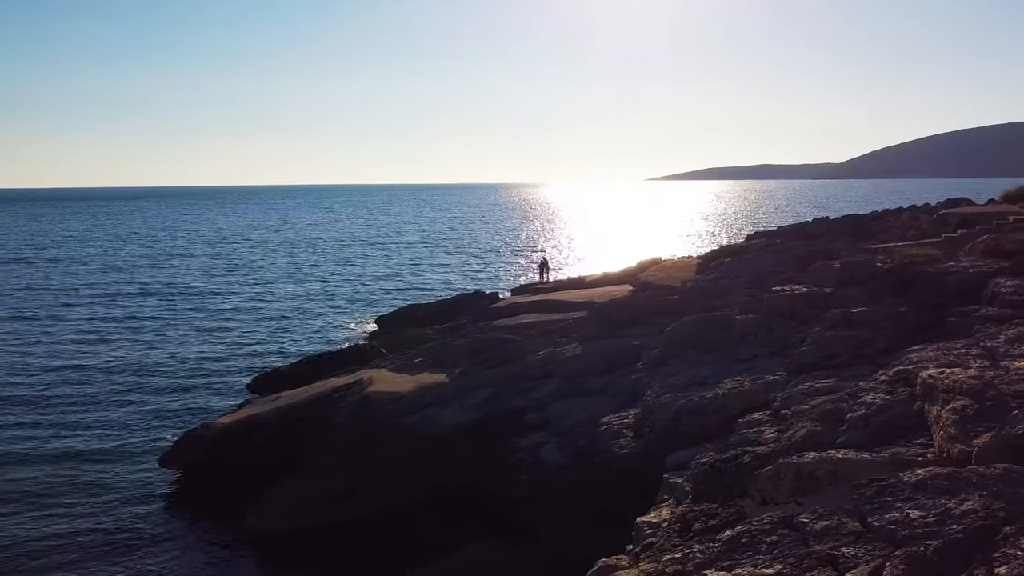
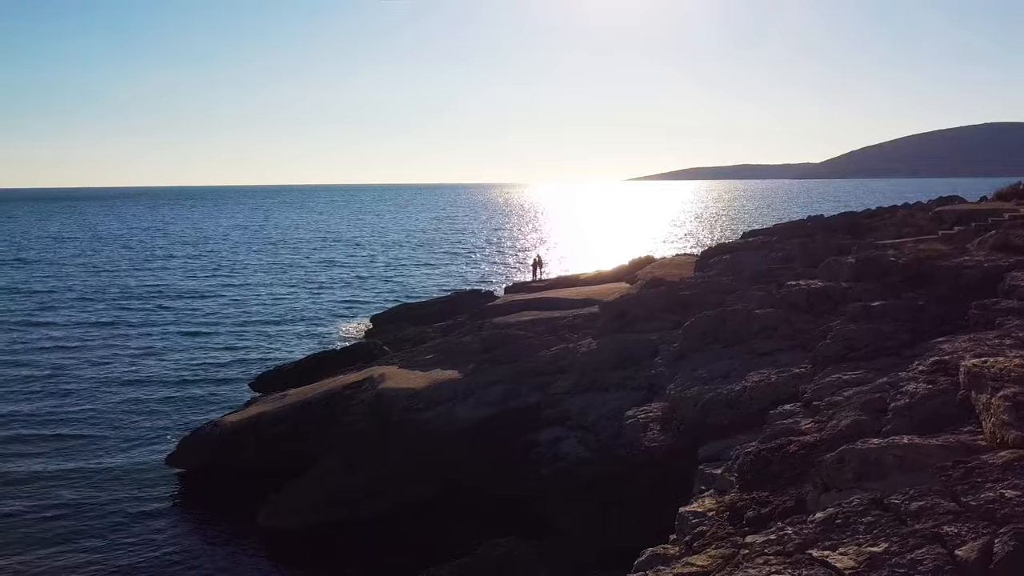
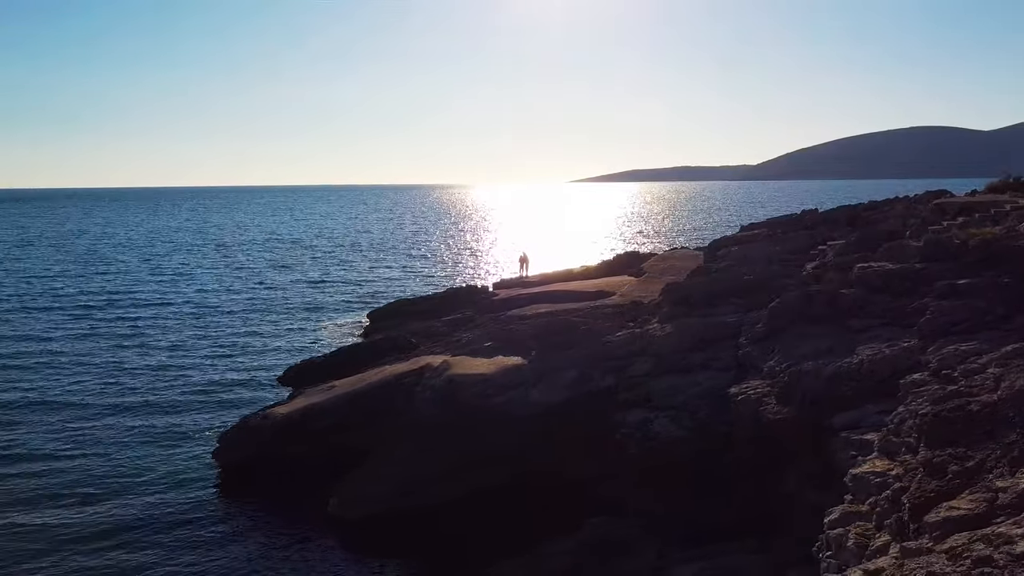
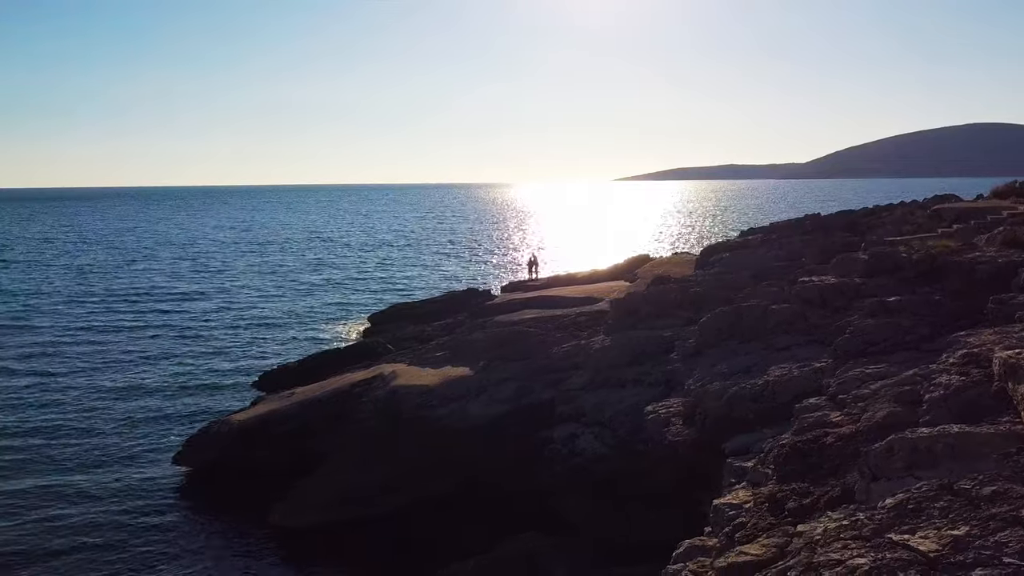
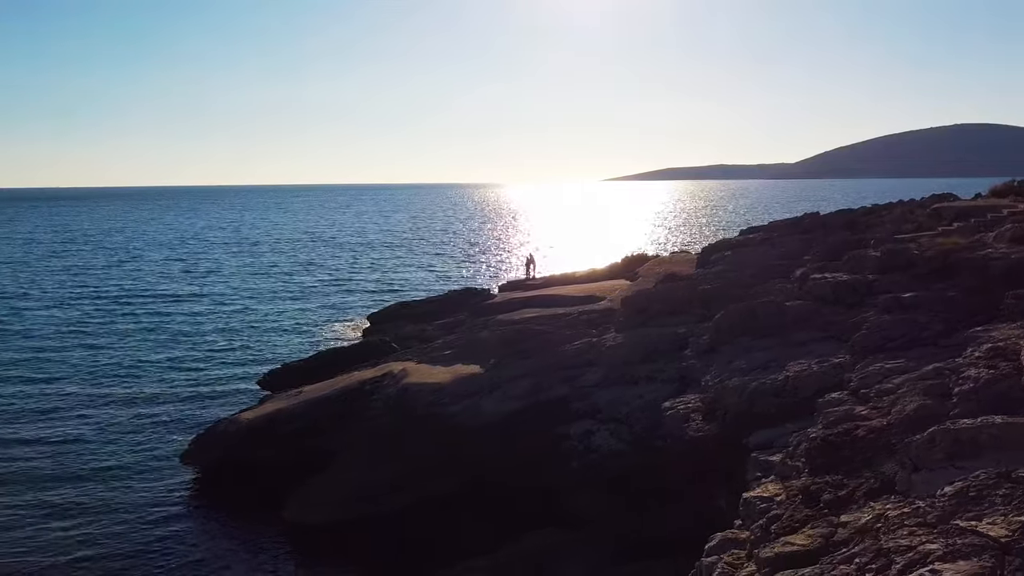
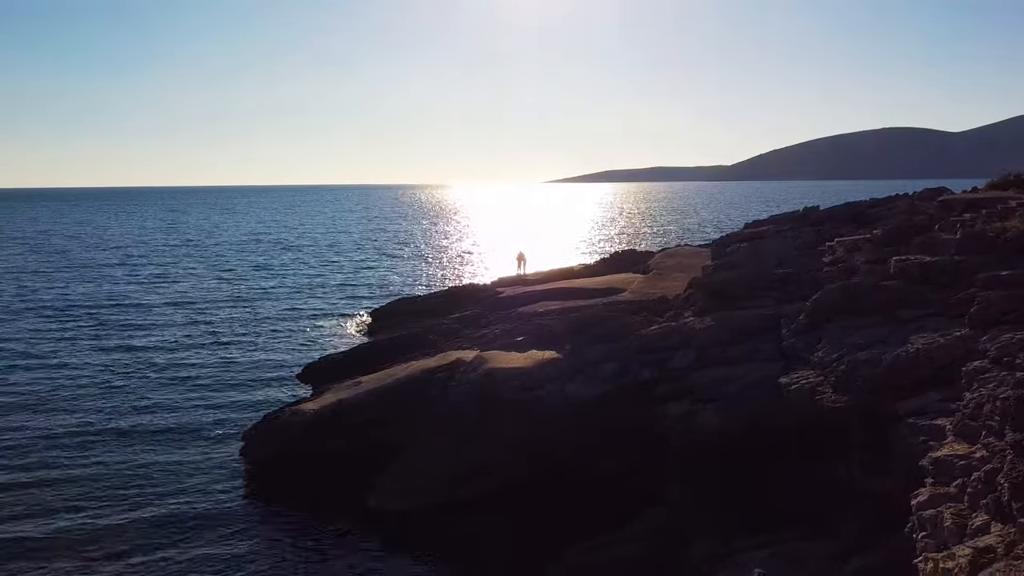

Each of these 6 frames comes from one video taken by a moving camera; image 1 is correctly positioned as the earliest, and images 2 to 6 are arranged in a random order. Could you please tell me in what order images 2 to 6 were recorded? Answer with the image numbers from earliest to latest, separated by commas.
2, 4, 5, 3, 6
